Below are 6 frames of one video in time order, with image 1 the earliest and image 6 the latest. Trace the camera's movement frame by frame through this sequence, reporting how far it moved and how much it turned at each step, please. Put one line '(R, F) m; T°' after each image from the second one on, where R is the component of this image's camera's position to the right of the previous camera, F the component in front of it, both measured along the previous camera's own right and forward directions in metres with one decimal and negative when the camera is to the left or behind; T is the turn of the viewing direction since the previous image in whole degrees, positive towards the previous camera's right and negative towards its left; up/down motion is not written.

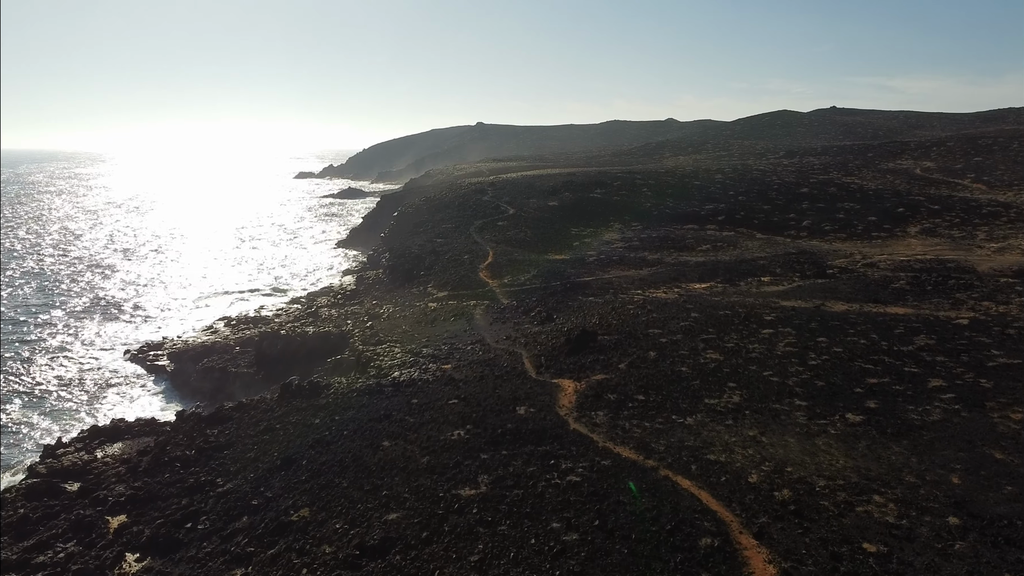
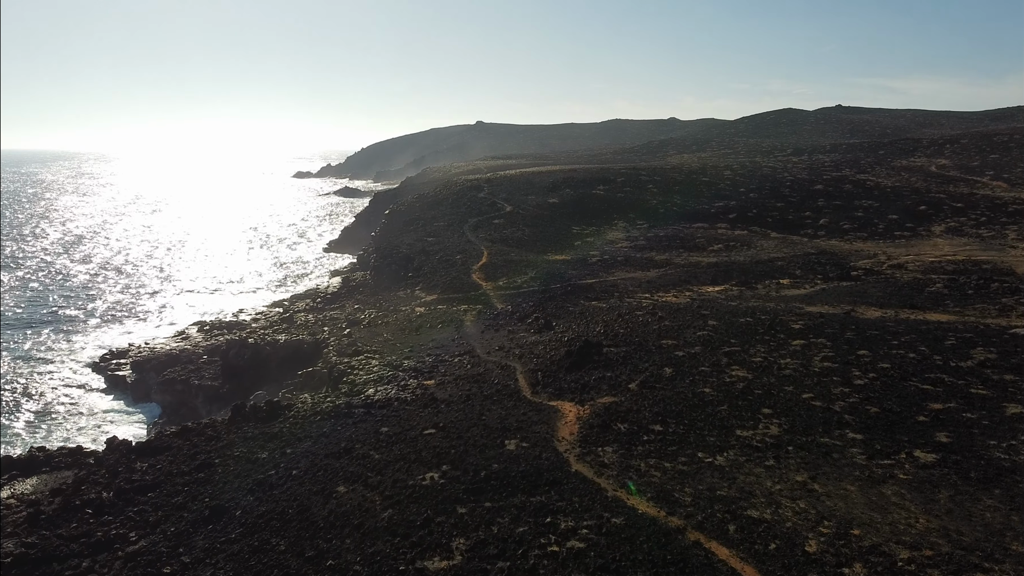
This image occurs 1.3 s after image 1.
(+0.2, +3.1) m; 0°
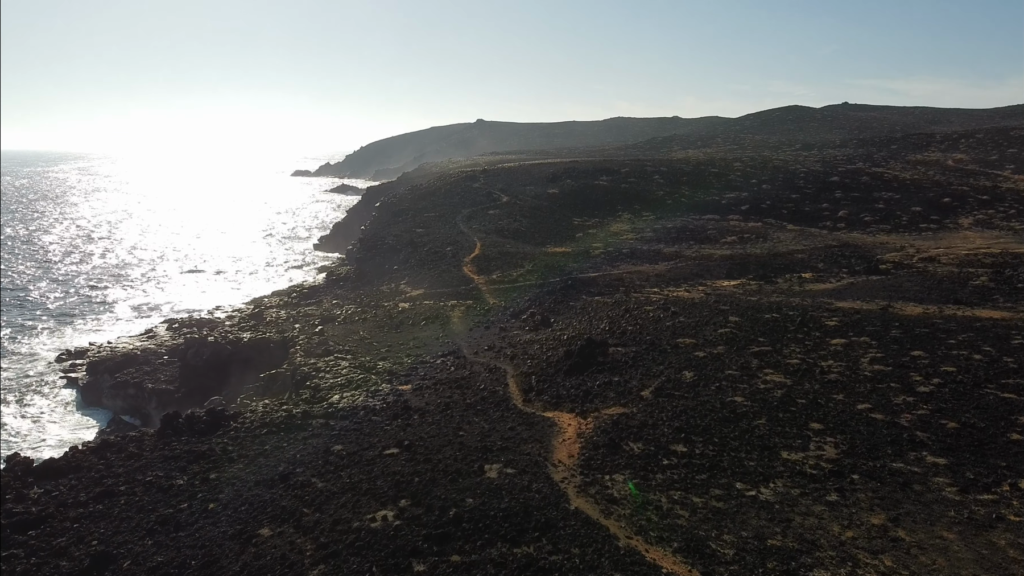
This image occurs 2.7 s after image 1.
(+0.3, +3.0) m; 0°
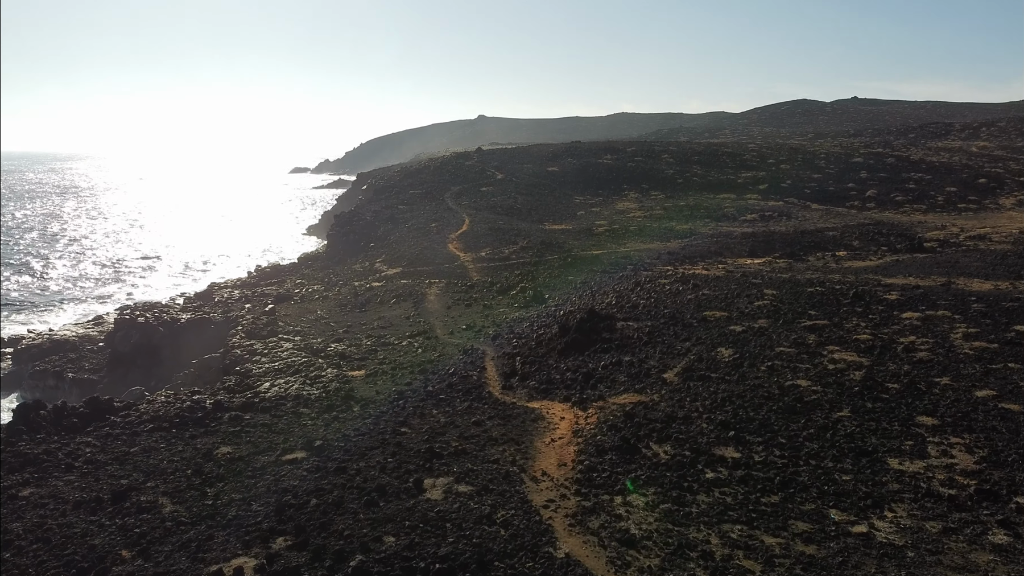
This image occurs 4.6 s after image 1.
(+0.4, +3.8) m; 0°
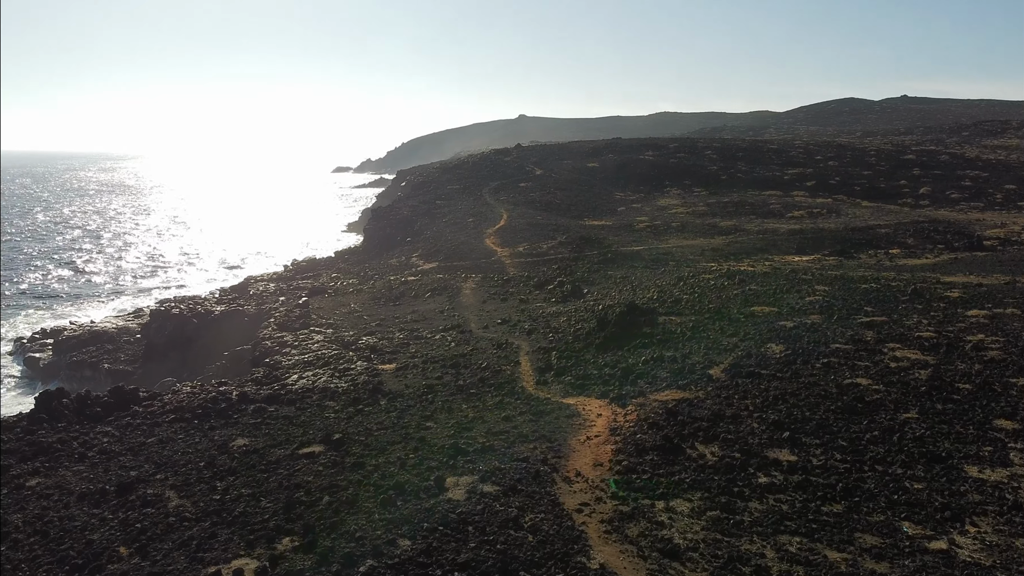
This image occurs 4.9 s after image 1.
(+0.1, +0.6) m; -3°
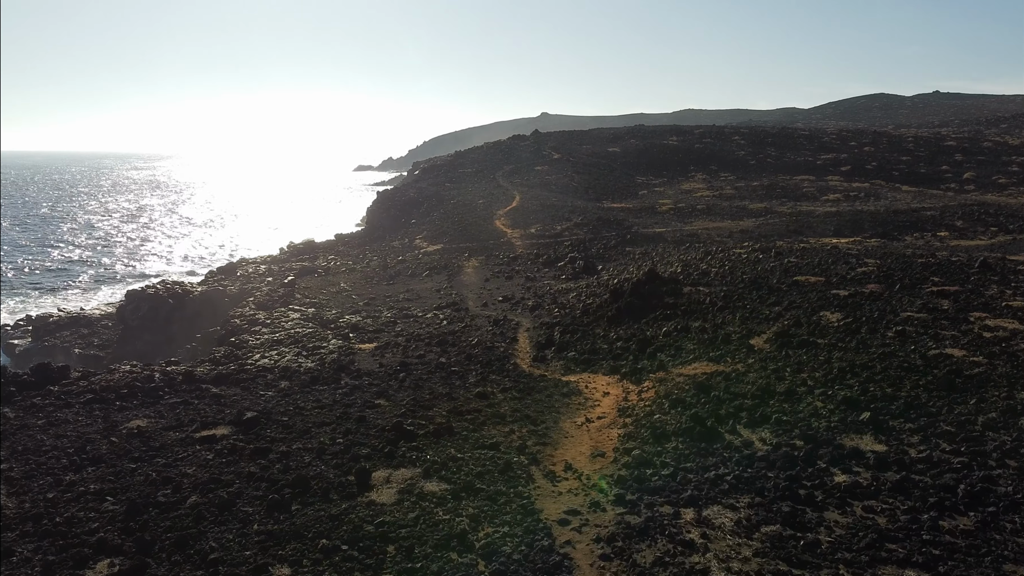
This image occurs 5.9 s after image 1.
(+0.3, +1.9) m; -2°
